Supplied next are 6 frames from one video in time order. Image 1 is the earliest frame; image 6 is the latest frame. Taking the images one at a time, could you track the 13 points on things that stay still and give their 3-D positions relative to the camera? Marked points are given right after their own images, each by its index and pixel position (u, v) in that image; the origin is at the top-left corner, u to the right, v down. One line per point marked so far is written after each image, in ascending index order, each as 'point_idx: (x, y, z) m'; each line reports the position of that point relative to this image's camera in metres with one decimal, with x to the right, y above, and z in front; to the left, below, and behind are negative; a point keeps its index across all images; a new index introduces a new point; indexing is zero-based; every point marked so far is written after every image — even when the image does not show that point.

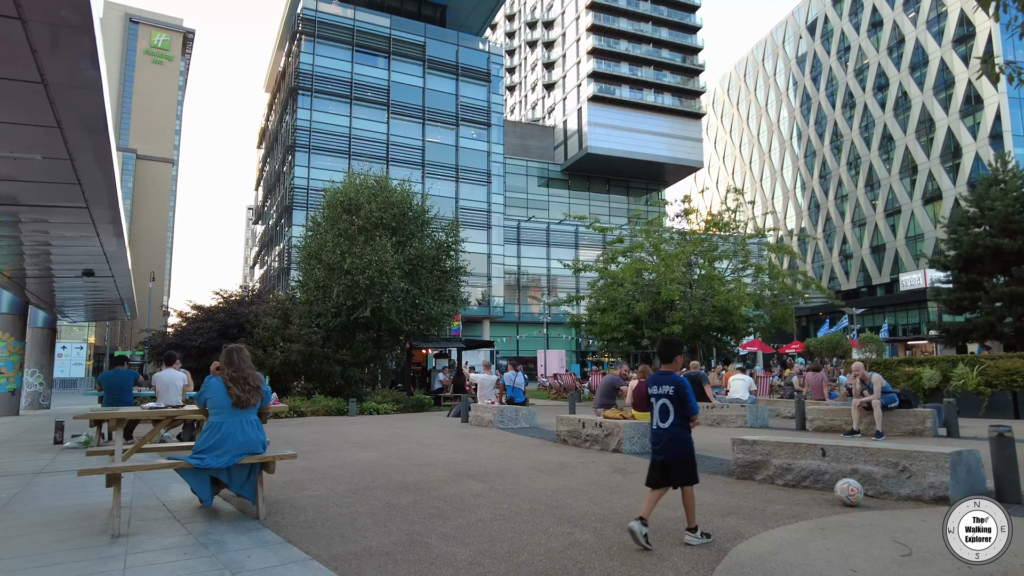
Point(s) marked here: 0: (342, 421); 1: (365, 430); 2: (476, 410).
0: (-4.6, -3.6, +17.7) m
1: (-3.3, -3.2, +14.9) m
2: (-0.8, -2.9, +15.3) m
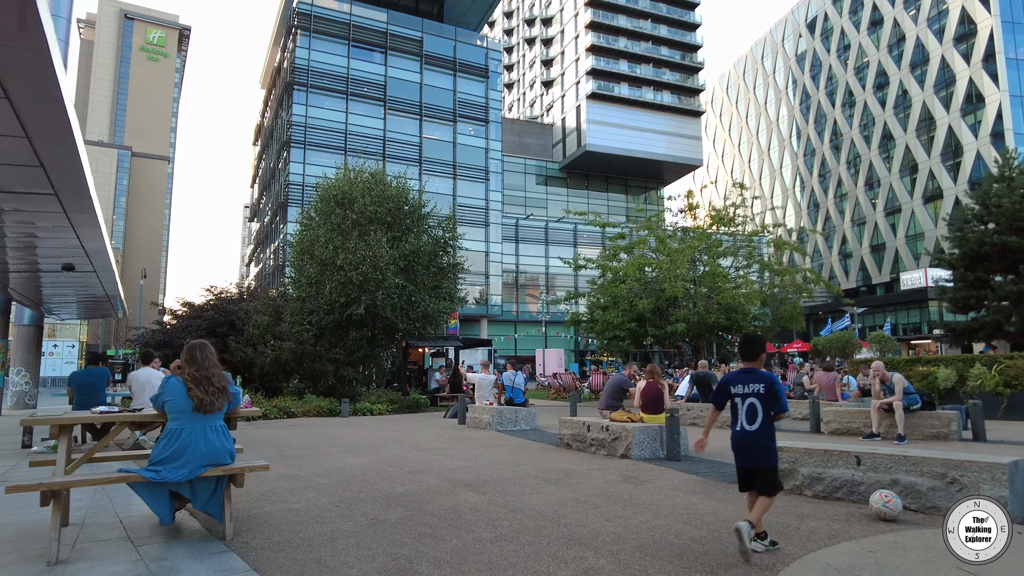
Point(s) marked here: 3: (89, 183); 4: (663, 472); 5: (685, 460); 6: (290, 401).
0: (-4.6, -3.5, +17.0) m
1: (-3.3, -3.1, +14.1) m
2: (-0.9, -2.8, +14.6) m
3: (-6.6, +1.6, +10.3) m
4: (+1.9, -2.4, +8.4) m
5: (+2.5, -2.5, +9.5) m
6: (-6.6, -3.3, +19.6) m
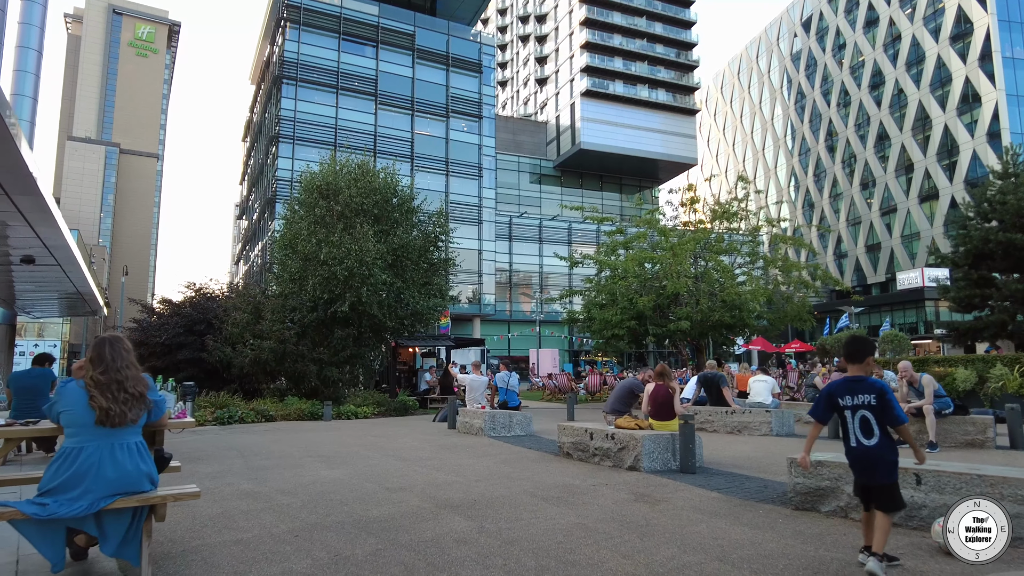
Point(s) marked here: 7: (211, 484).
0: (-4.8, -3.3, +15.8) m
1: (-3.5, -3.0, +13.0) m
2: (-1.0, -2.6, +13.5) m
3: (-6.7, +1.7, +9.2) m
4: (+1.9, -2.2, +7.4) m
5: (+2.4, -2.4, +8.5) m
6: (-6.8, -3.2, +18.4) m
7: (-3.5, -2.3, +7.7) m
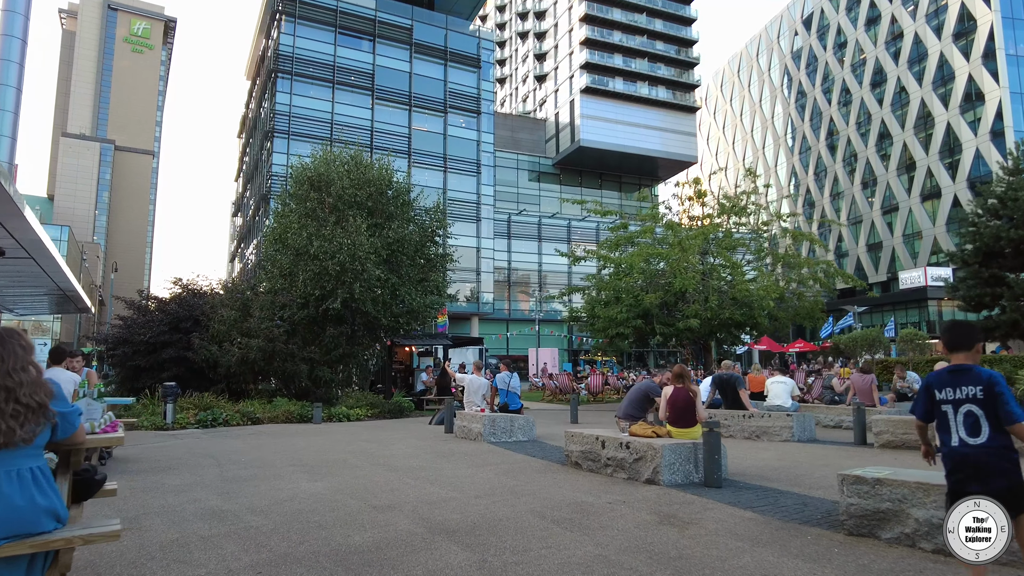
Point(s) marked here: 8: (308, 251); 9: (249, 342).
0: (-4.7, -3.2, +14.9) m
1: (-3.4, -2.9, +12.1) m
2: (-1.0, -2.5, +12.6) m
3: (-6.6, +1.8, +8.2) m
4: (+1.9, -2.1, +6.5) m
5: (+2.5, -2.3, +7.6) m
6: (-6.8, -3.1, +17.5) m
7: (-3.5, -2.2, +6.8) m
8: (-6.1, +1.1, +19.9) m
9: (-7.4, -1.5, +18.5) m
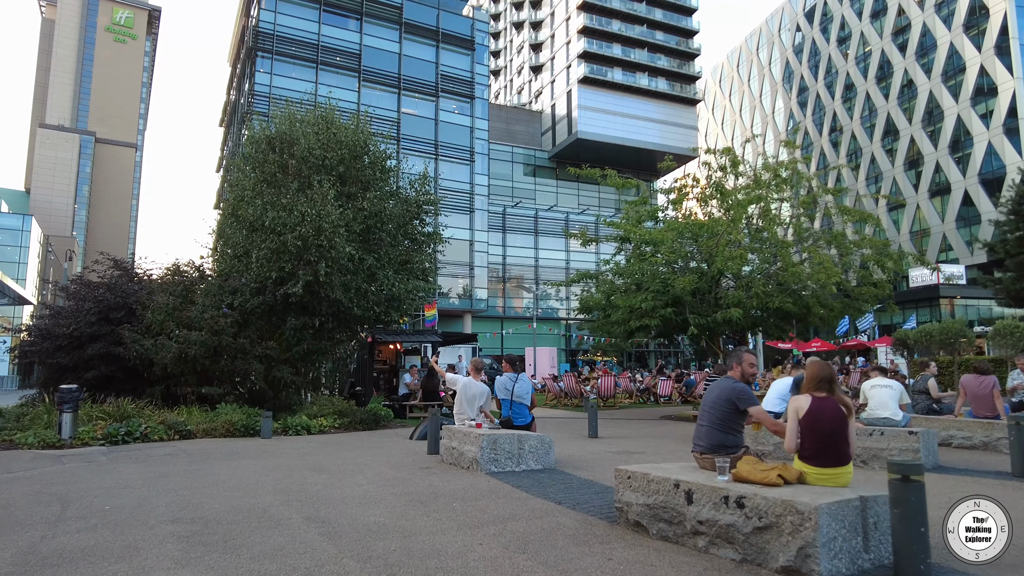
0: (-4.7, -2.8, +11.4) m
1: (-3.3, -2.4, +8.6) m
2: (-0.9, -2.1, +9.1) m
3: (-6.4, +2.3, +4.7) m
4: (+2.1, -1.7, +3.0) m
5: (+2.6, -1.8, +4.1) m
6: (-6.7, -2.6, +13.9) m
7: (-3.3, -1.7, +3.2) m
8: (-6.1, +1.6, +16.3) m
9: (-7.3, -1.1, +14.9) m
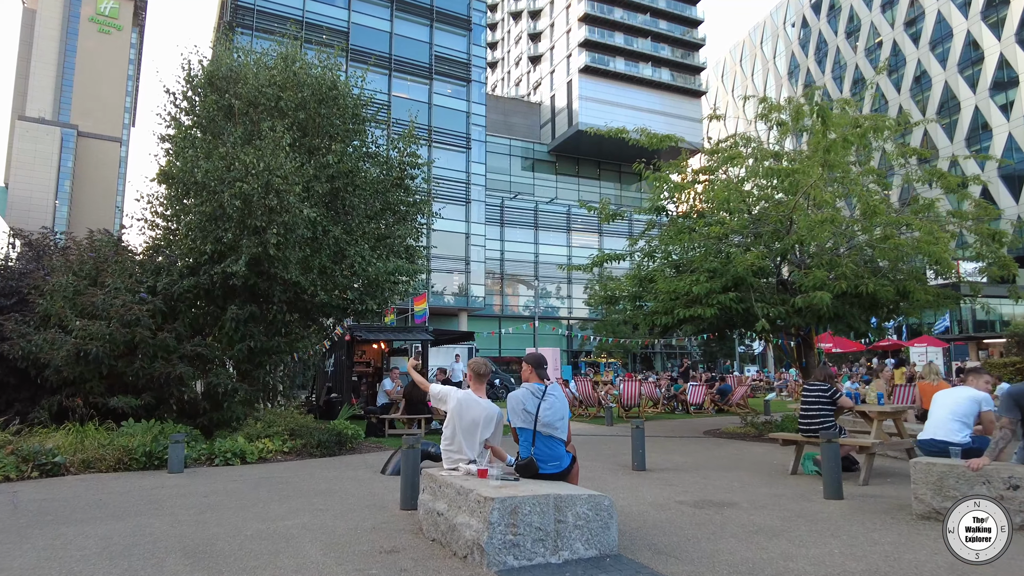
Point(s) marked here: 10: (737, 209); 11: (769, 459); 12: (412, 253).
0: (-4.4, -2.3, +7.5) m
1: (-3.1, -2.0, +4.7) m
2: (-0.6, -1.7, +5.2) m
3: (-6.2, +2.7, +0.8) m
4: (+2.4, -1.3, -0.8) m
5: (+2.9, -1.4, +0.3) m
6: (-6.5, -2.2, +10.0) m
7: (-3.0, -1.3, -0.6) m
8: (-5.9, +2.0, +12.4) m
9: (-7.1, -0.6, +11.1) m
10: (+4.8, +1.7, +13.8) m
11: (+4.0, -2.6, +10.2) m
12: (-2.2, +0.8, +15.5) m
